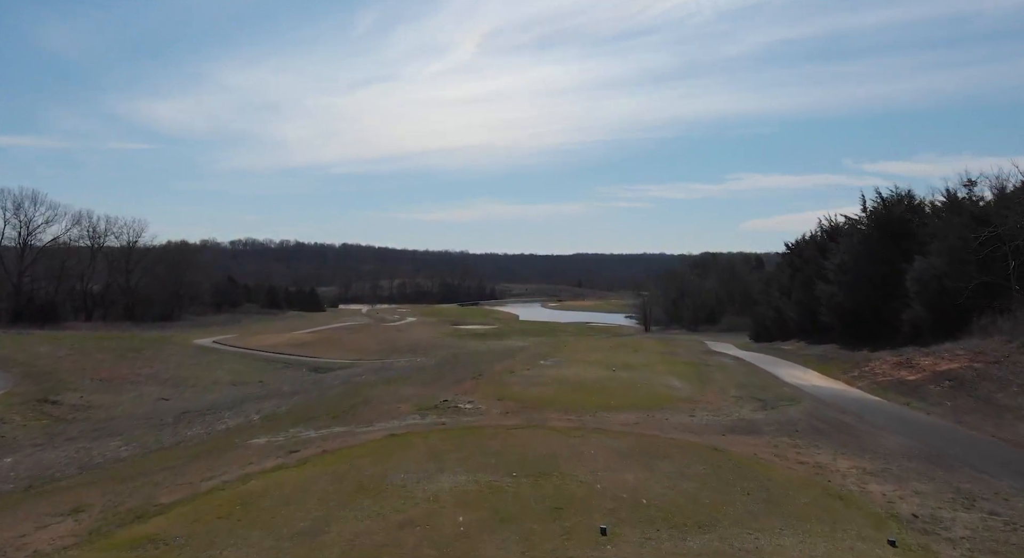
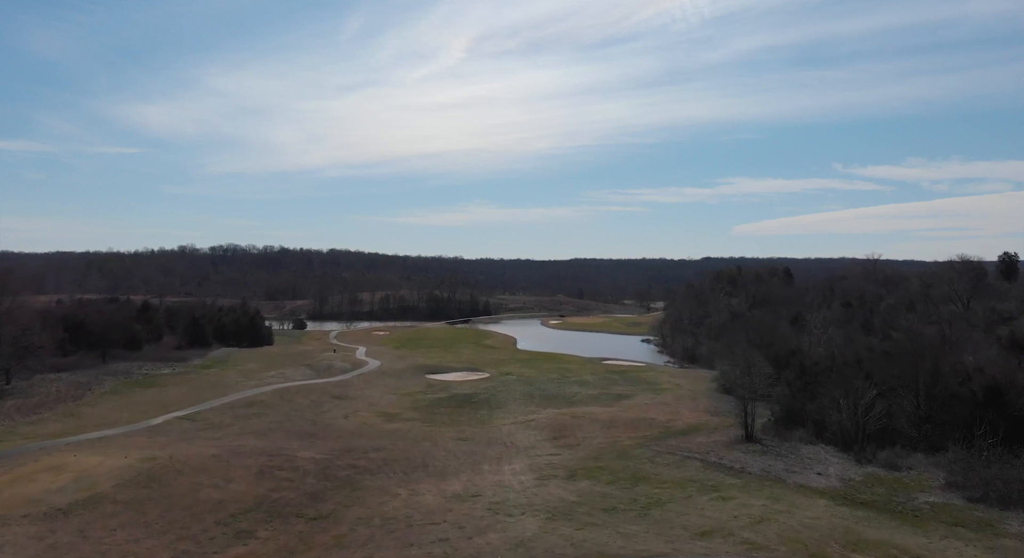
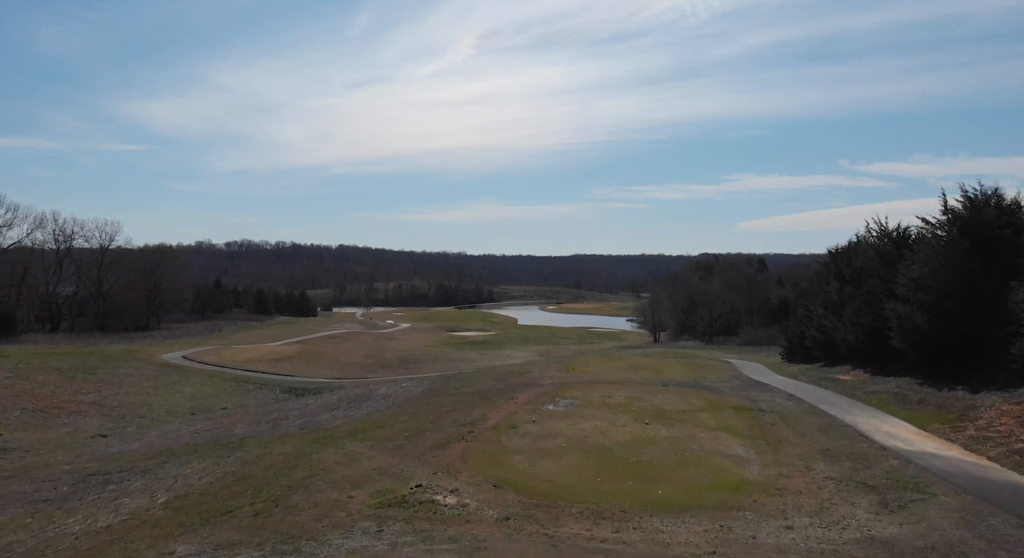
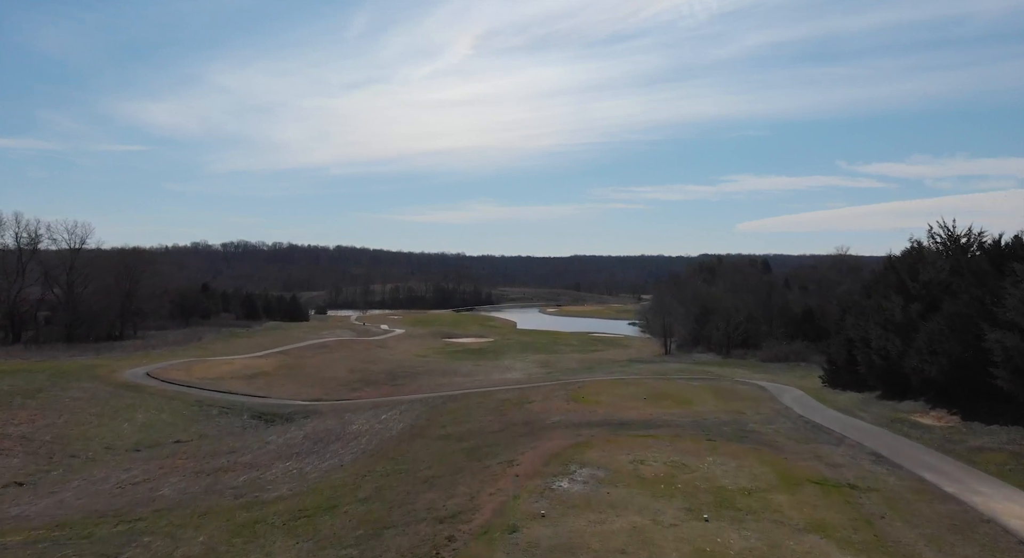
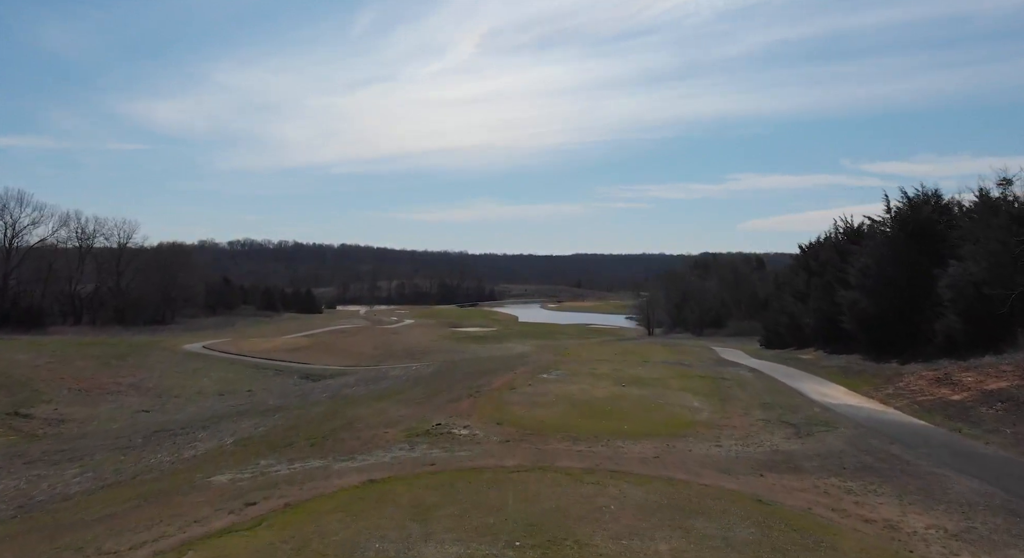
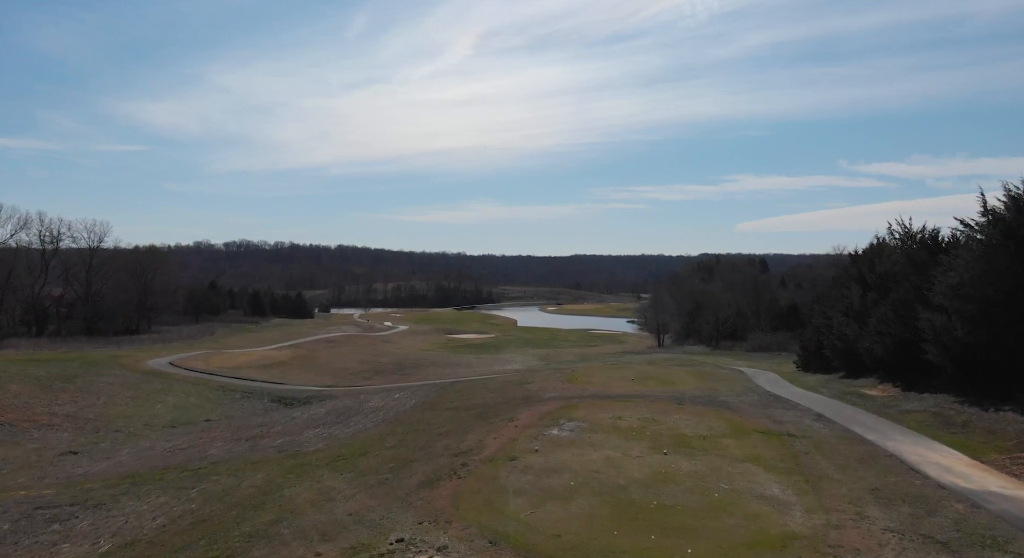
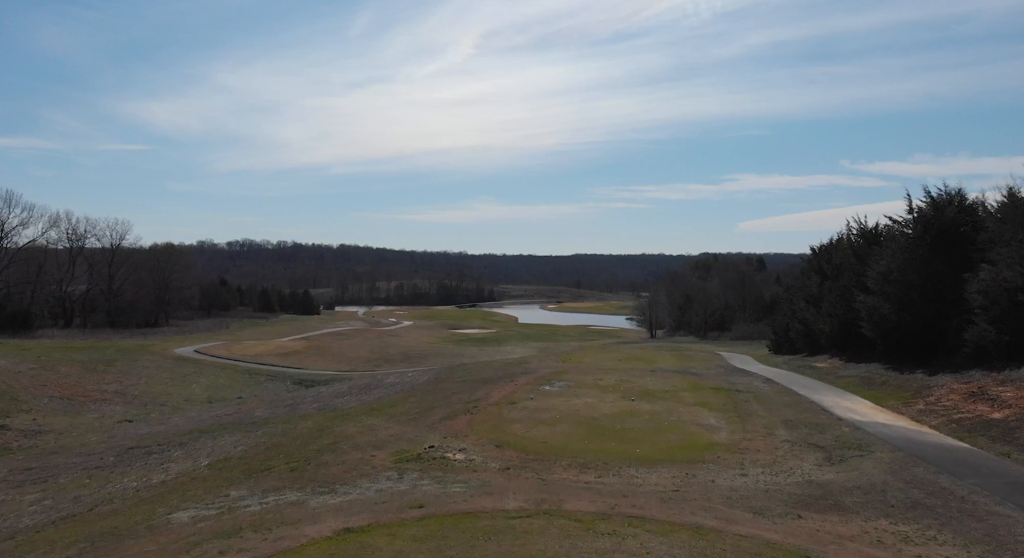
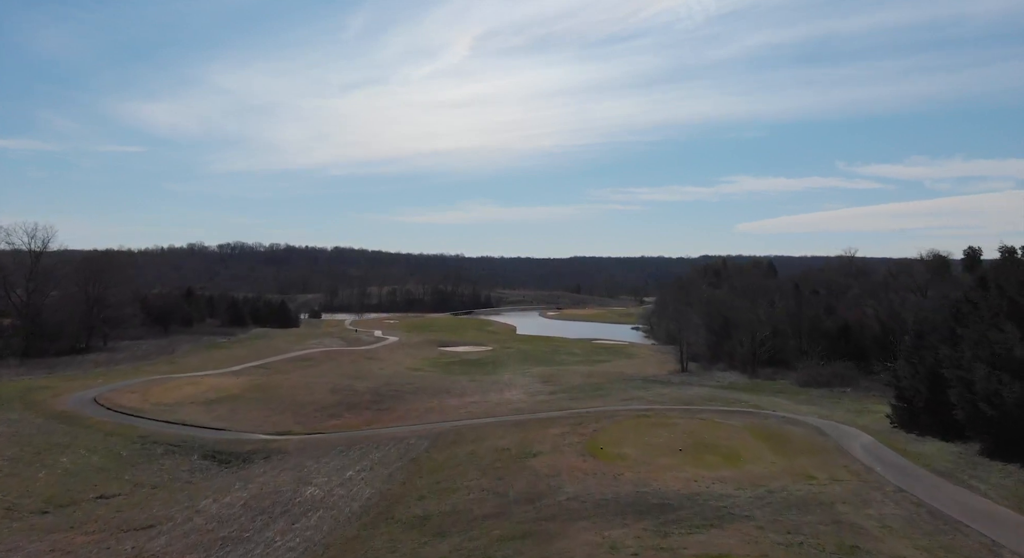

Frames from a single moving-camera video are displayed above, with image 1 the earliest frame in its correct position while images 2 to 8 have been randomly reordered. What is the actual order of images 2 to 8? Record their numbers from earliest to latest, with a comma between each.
5, 7, 3, 6, 4, 8, 2
